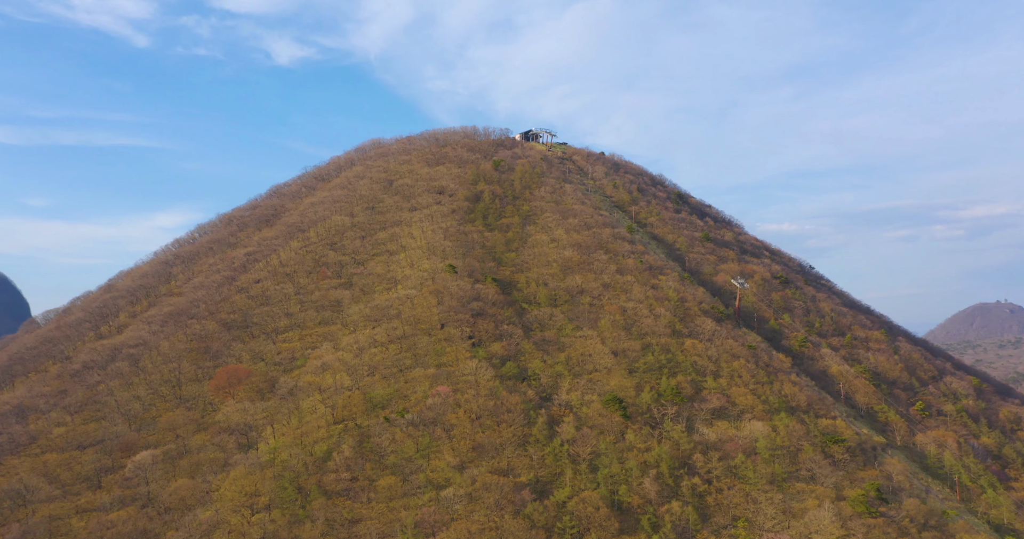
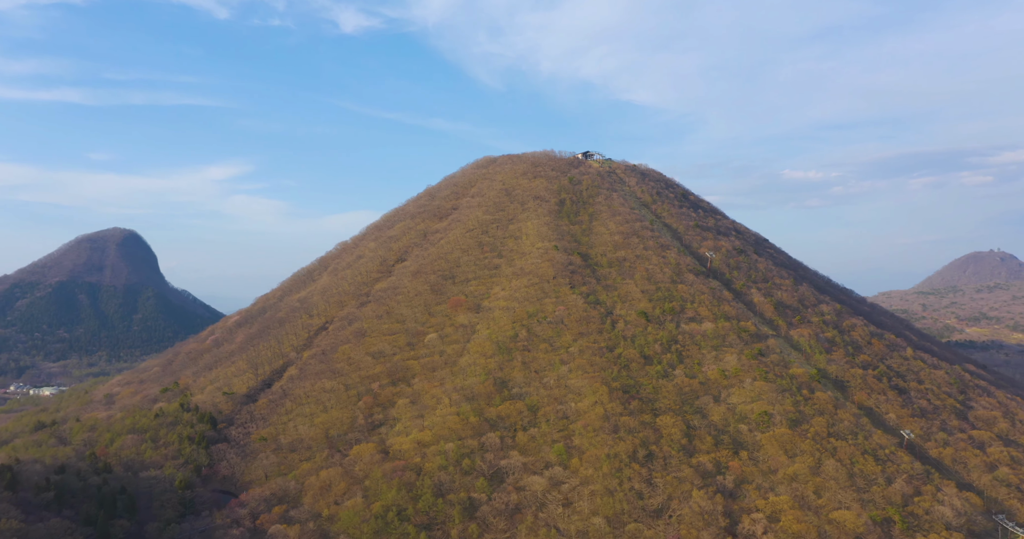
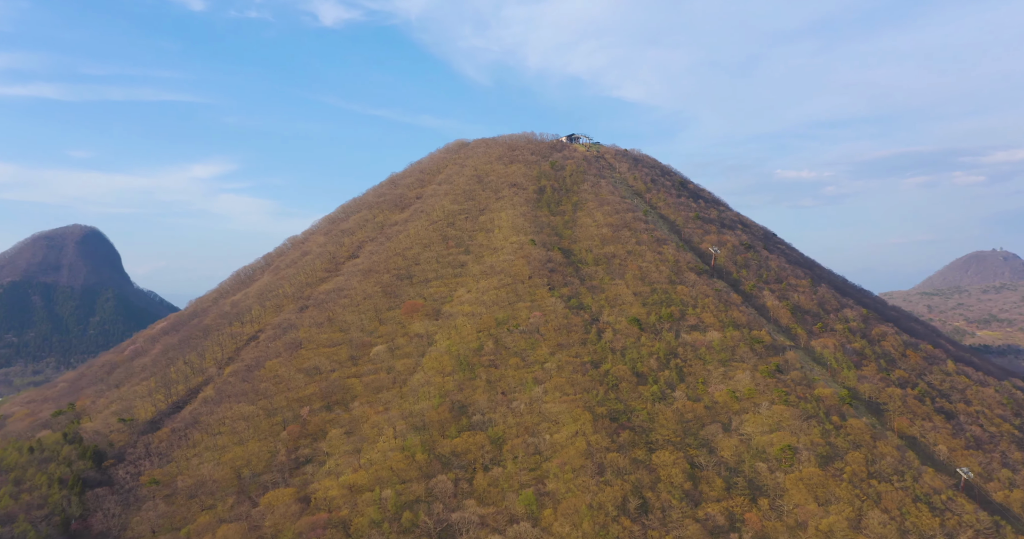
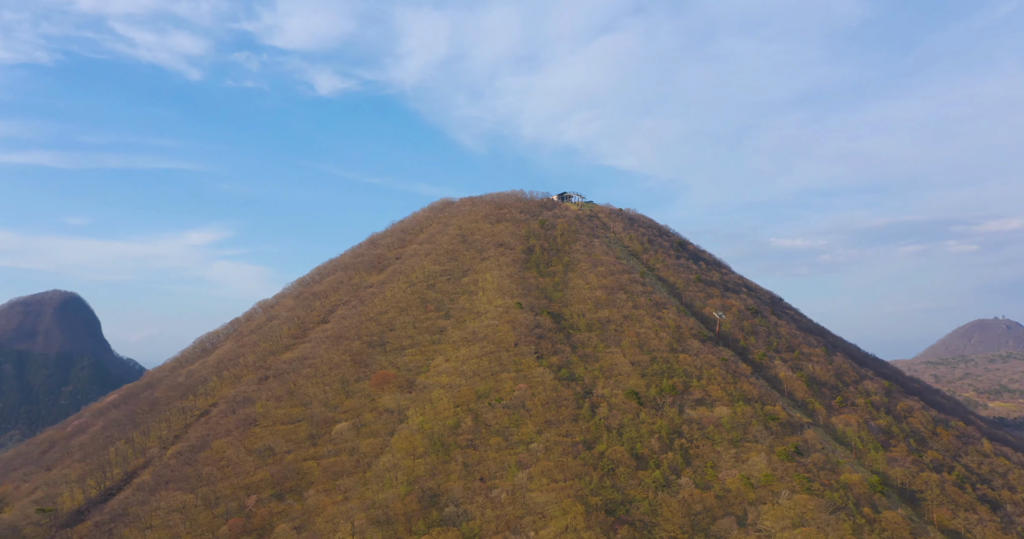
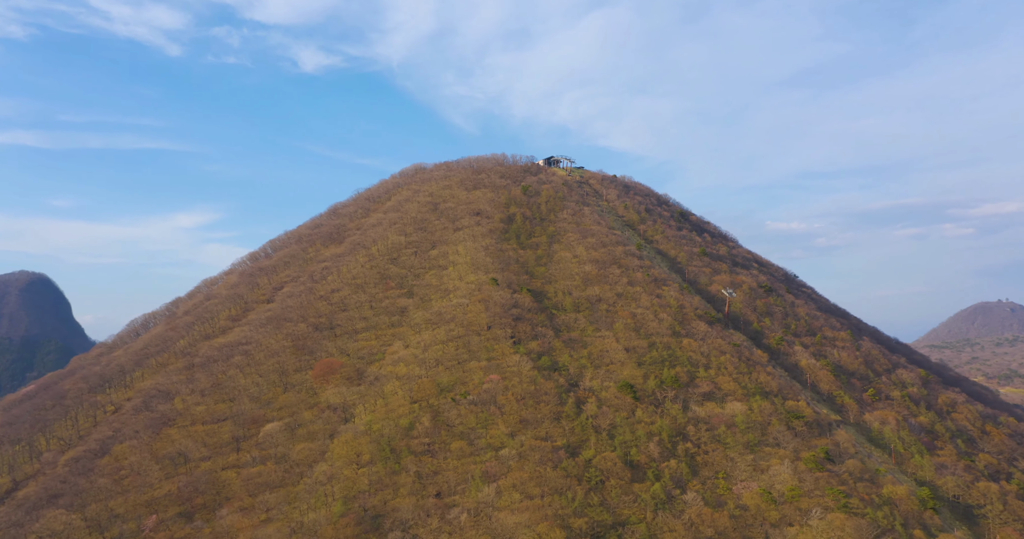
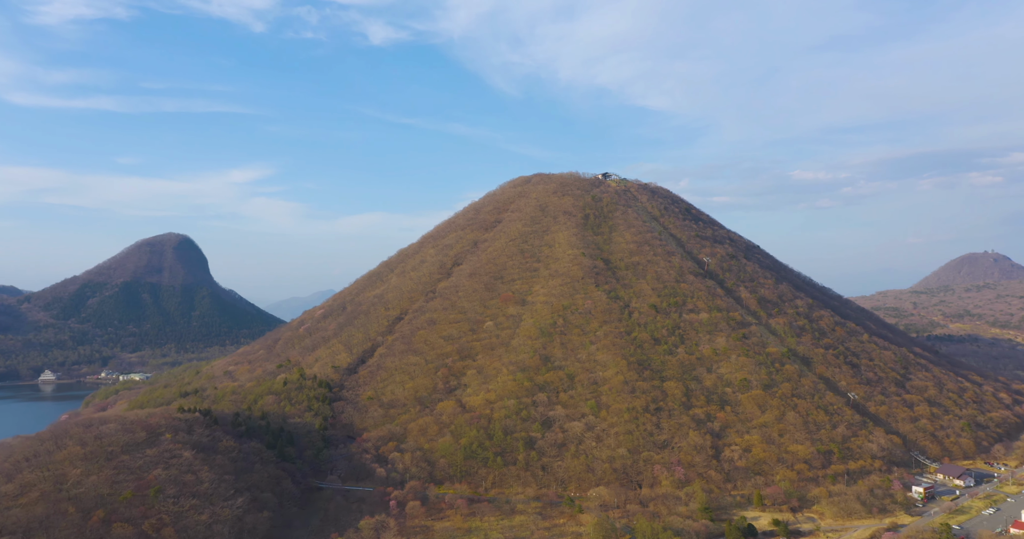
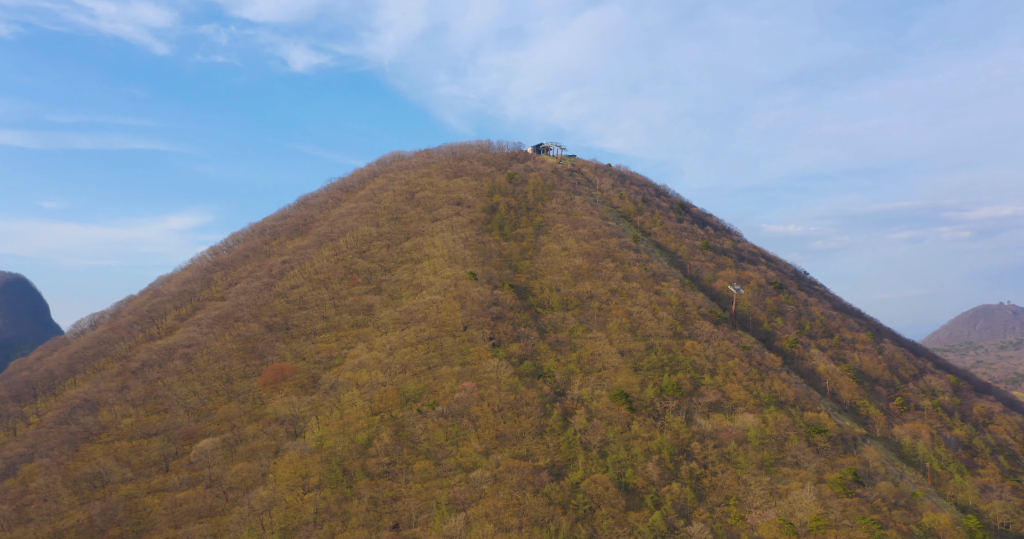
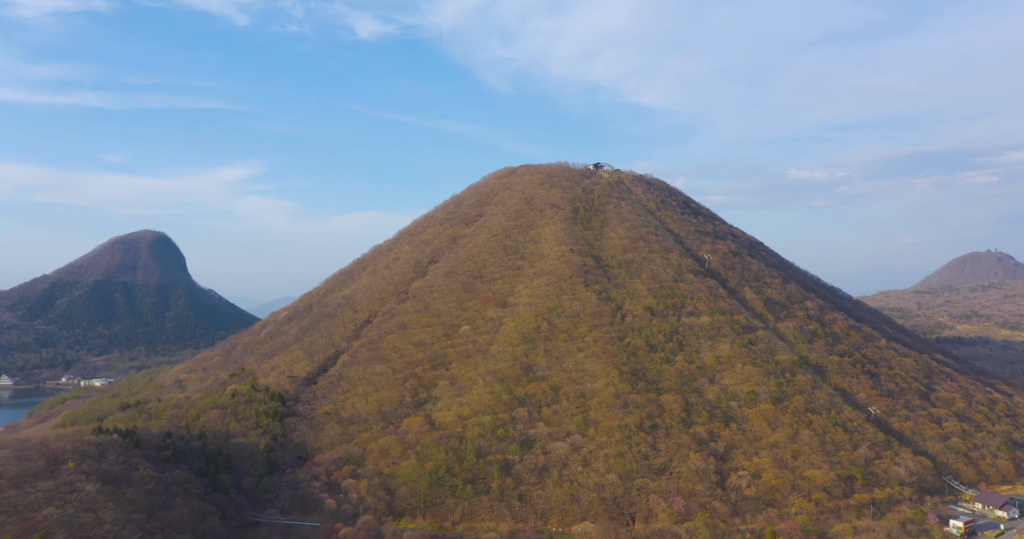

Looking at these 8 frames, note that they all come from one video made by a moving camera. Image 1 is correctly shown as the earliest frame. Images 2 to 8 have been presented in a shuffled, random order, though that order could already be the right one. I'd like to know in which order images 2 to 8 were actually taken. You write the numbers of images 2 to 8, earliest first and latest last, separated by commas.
7, 5, 4, 3, 2, 8, 6
